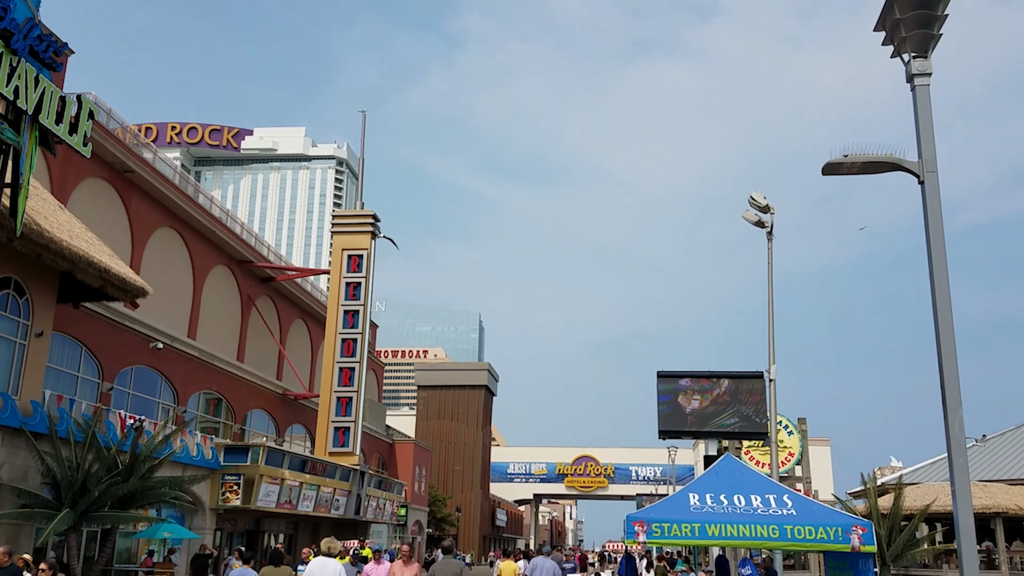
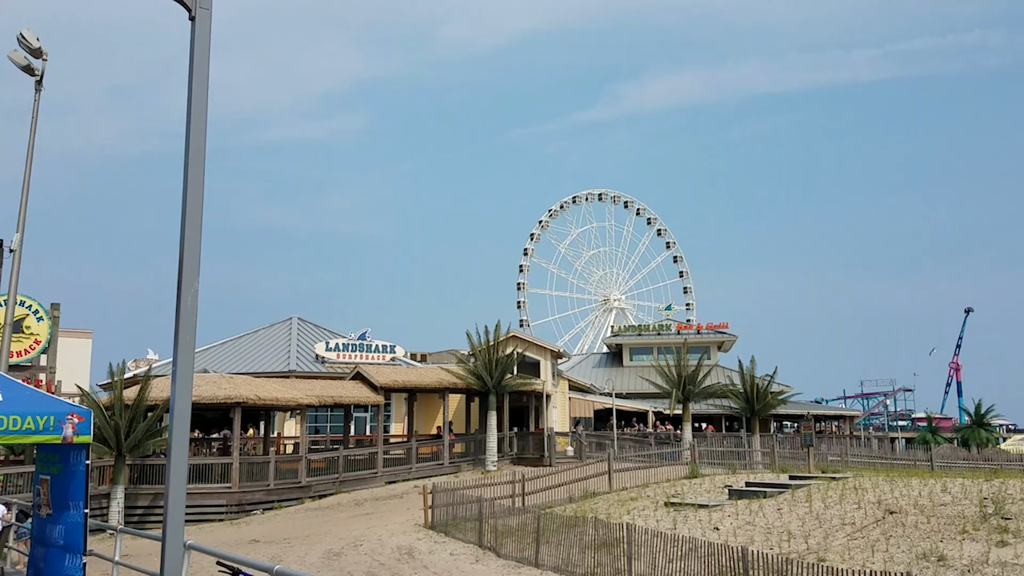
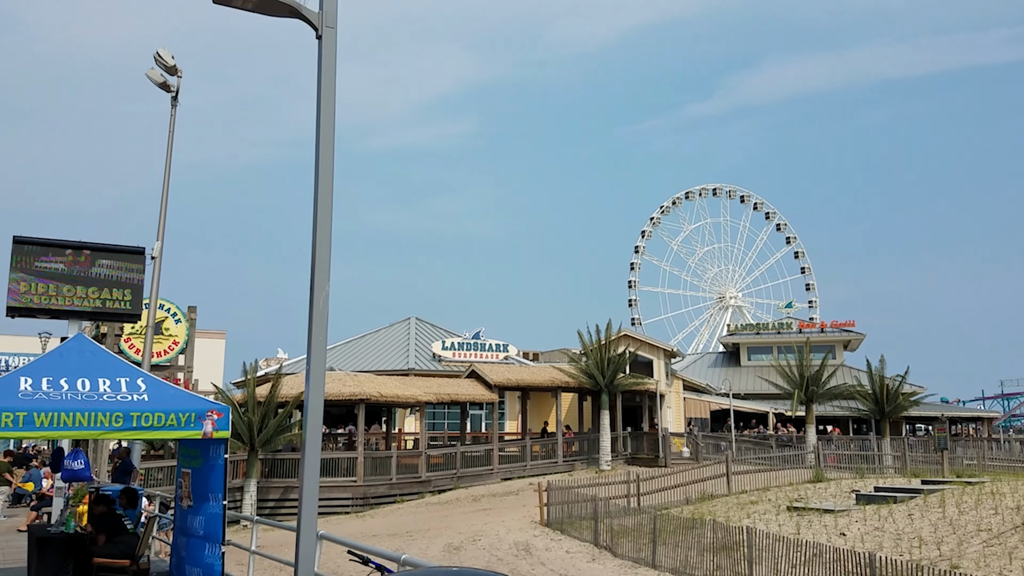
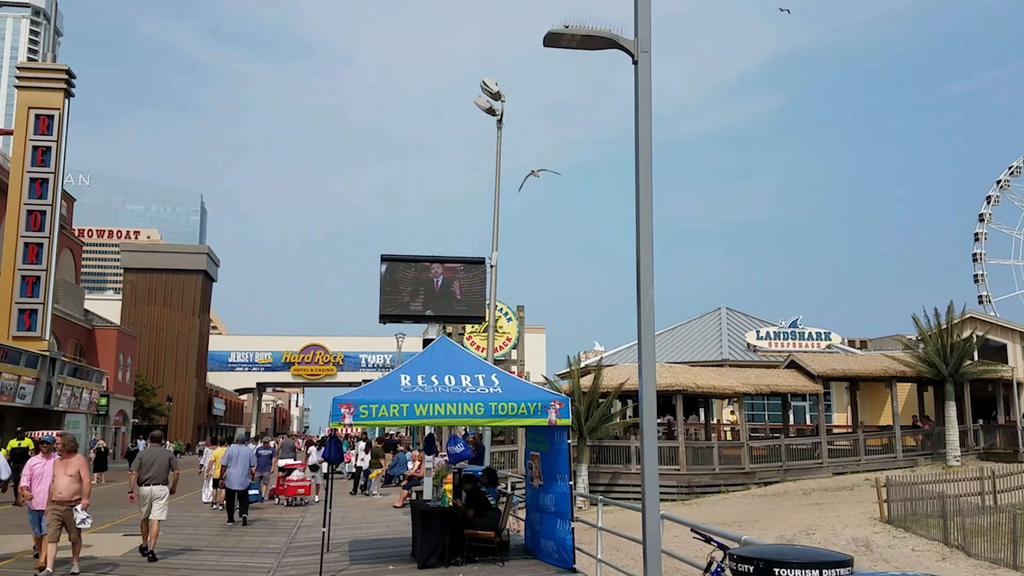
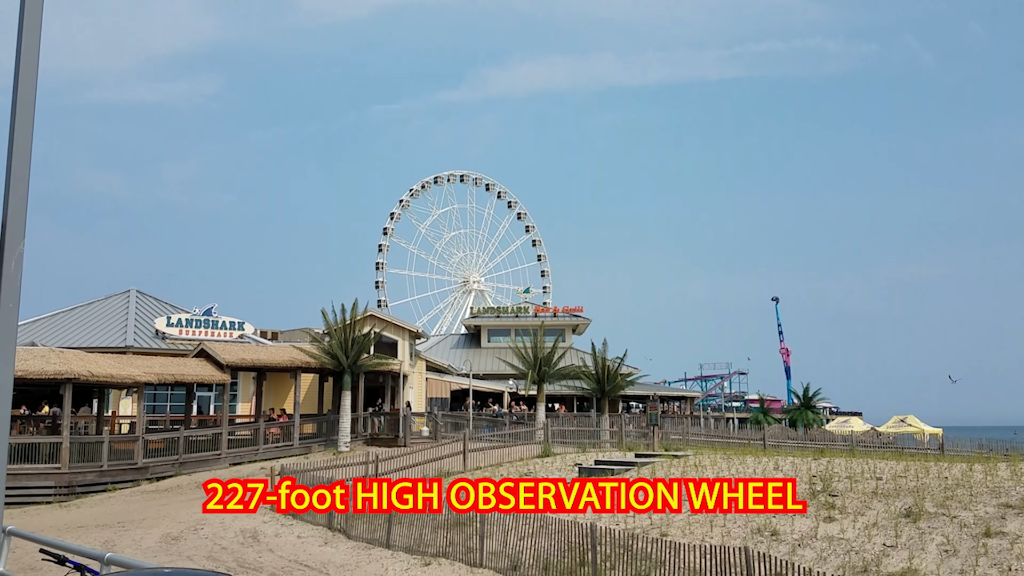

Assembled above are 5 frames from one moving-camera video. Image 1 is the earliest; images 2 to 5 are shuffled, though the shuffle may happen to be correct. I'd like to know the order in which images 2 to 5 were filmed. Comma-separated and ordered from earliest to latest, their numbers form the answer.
4, 3, 2, 5
